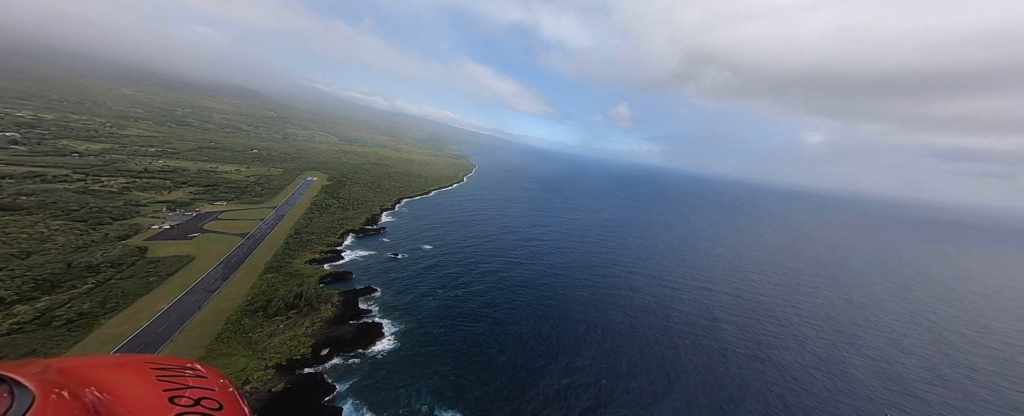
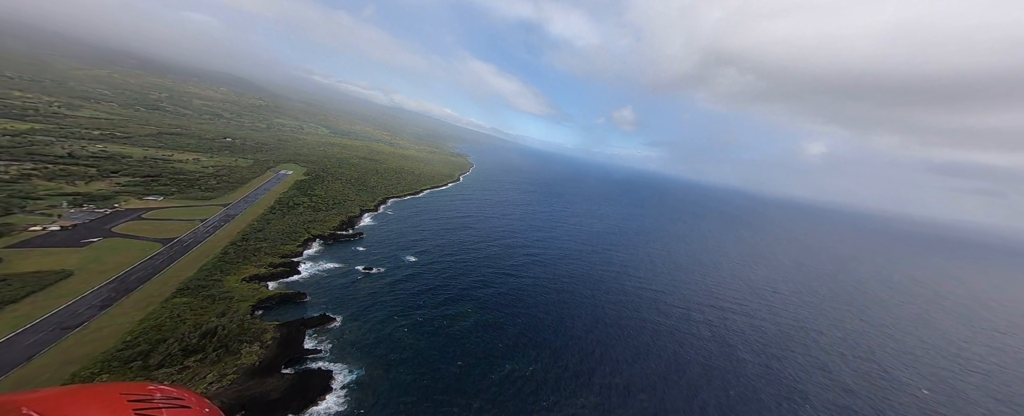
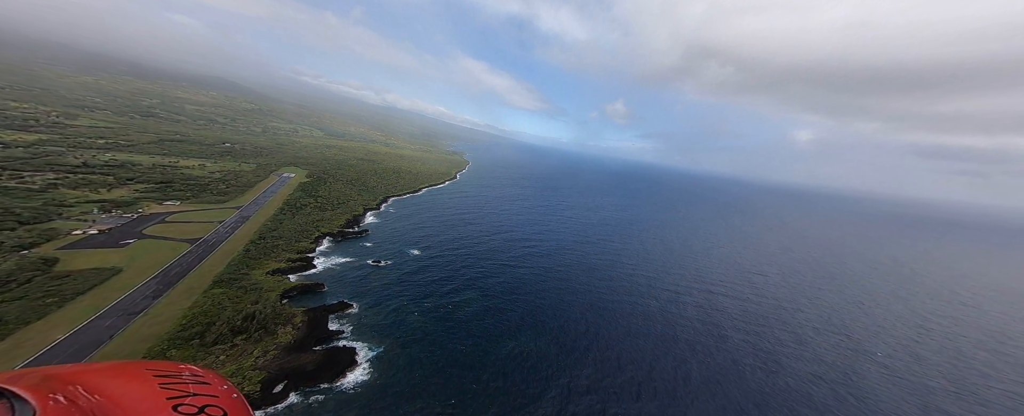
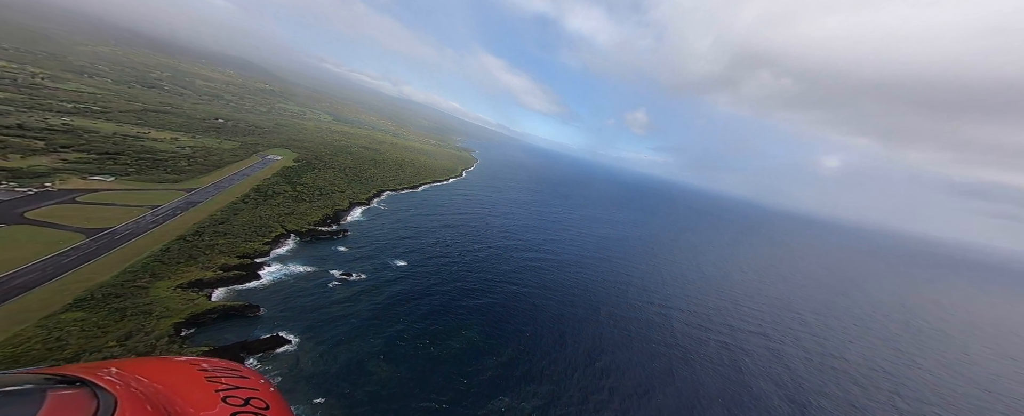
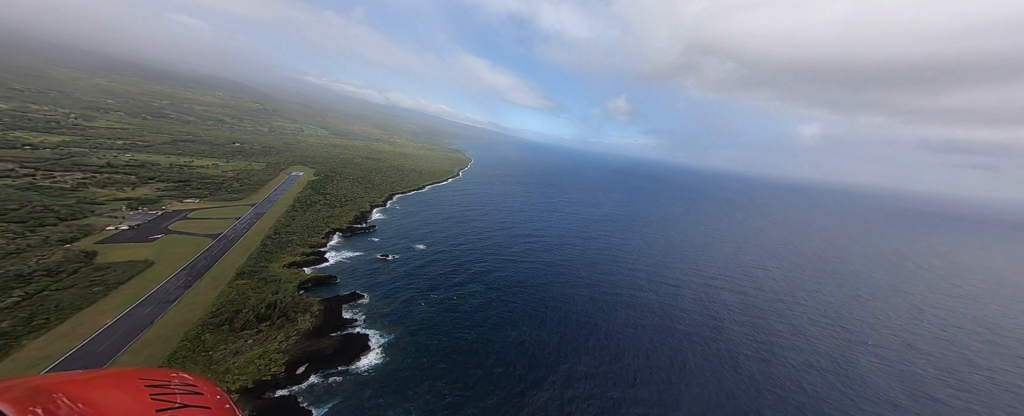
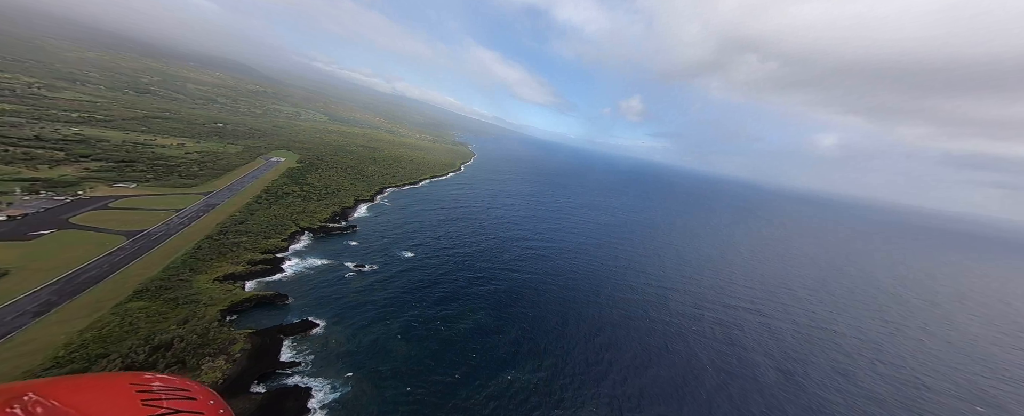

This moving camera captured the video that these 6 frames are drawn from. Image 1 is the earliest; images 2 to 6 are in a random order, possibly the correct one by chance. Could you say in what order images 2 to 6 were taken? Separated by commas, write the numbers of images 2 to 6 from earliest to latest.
5, 3, 2, 6, 4
